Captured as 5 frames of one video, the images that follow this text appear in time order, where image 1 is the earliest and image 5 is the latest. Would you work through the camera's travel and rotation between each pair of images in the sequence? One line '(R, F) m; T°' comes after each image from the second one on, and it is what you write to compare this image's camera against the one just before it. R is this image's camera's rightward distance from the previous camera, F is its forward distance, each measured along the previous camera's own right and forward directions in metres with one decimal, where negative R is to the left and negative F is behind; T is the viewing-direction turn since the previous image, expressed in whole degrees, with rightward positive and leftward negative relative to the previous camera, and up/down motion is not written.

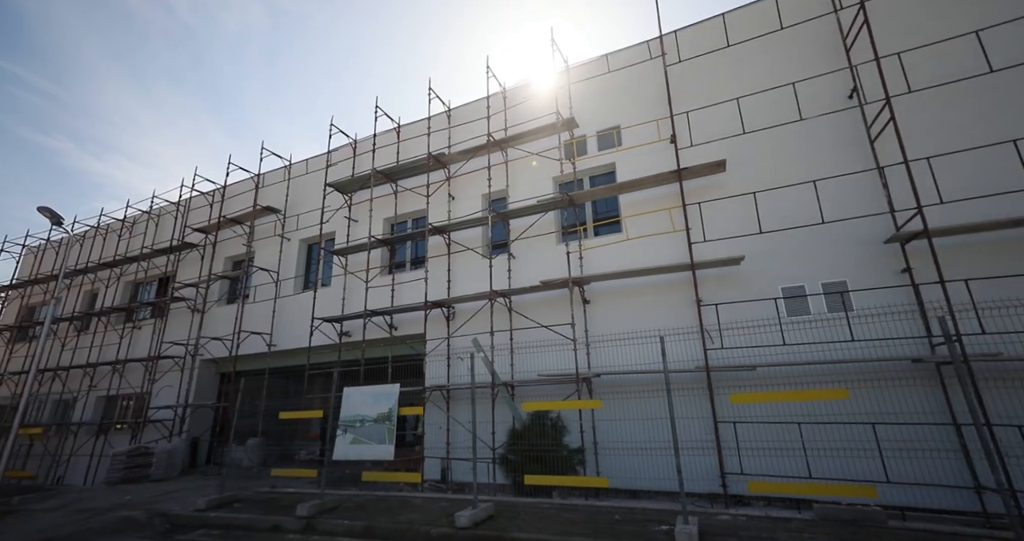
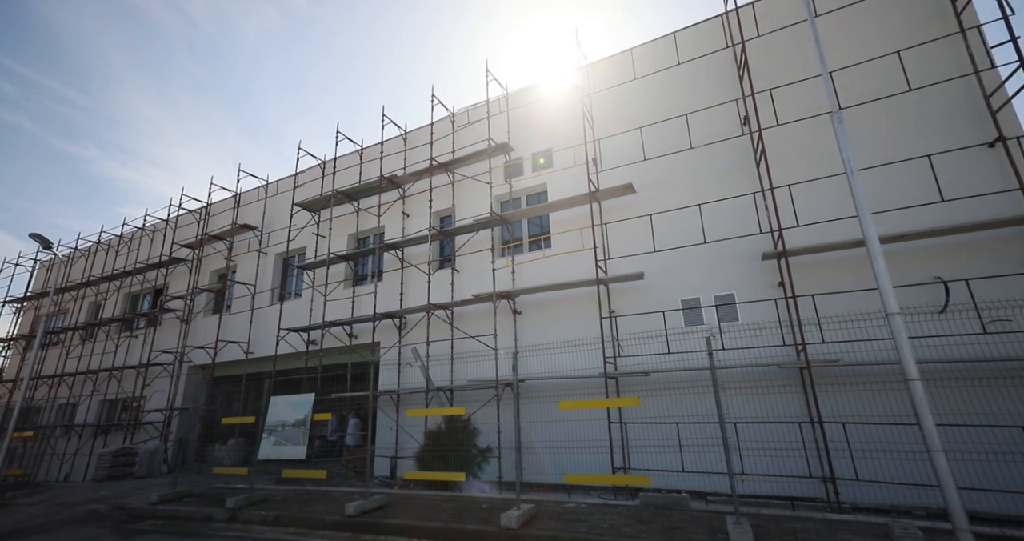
(+1.9, -1.0) m; -1°
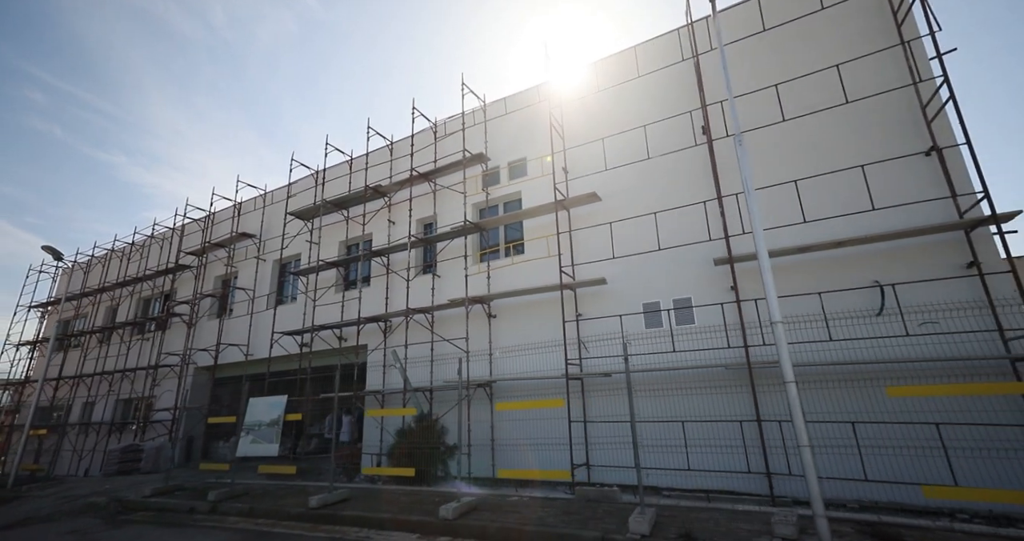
(+1.0, -0.5) m; -2°
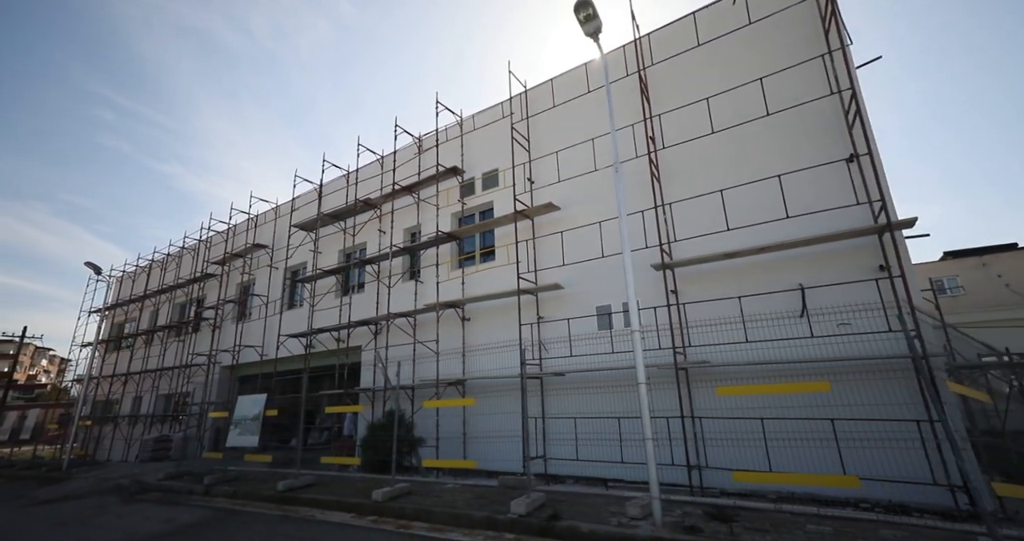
(+1.8, -0.8) m; -4°
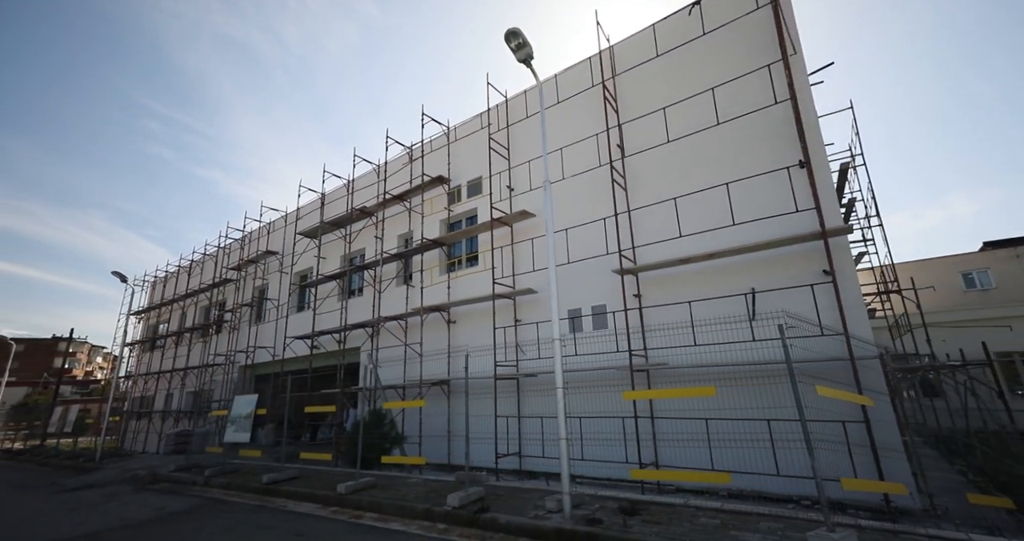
(+1.3, -0.5) m; -3°
